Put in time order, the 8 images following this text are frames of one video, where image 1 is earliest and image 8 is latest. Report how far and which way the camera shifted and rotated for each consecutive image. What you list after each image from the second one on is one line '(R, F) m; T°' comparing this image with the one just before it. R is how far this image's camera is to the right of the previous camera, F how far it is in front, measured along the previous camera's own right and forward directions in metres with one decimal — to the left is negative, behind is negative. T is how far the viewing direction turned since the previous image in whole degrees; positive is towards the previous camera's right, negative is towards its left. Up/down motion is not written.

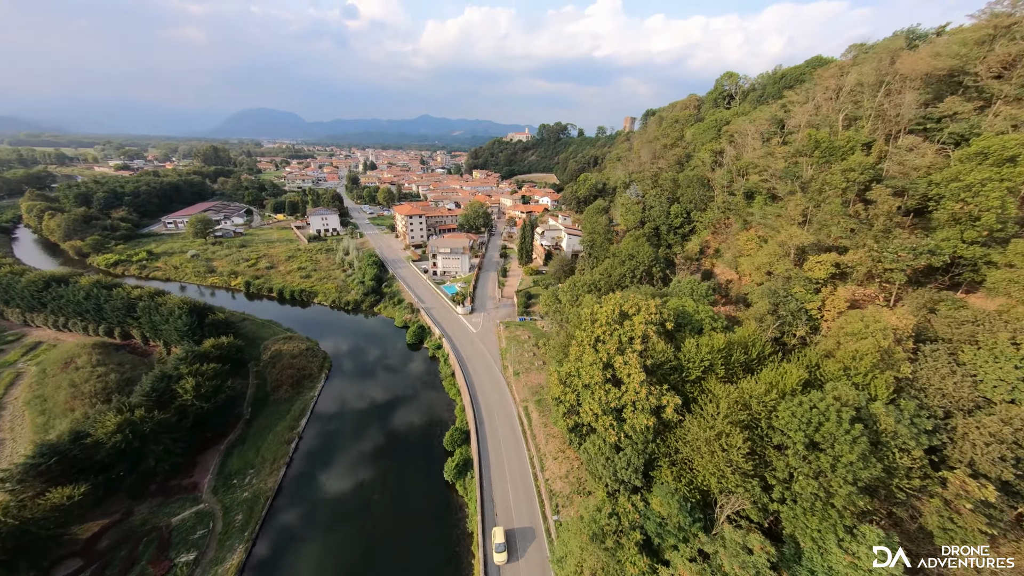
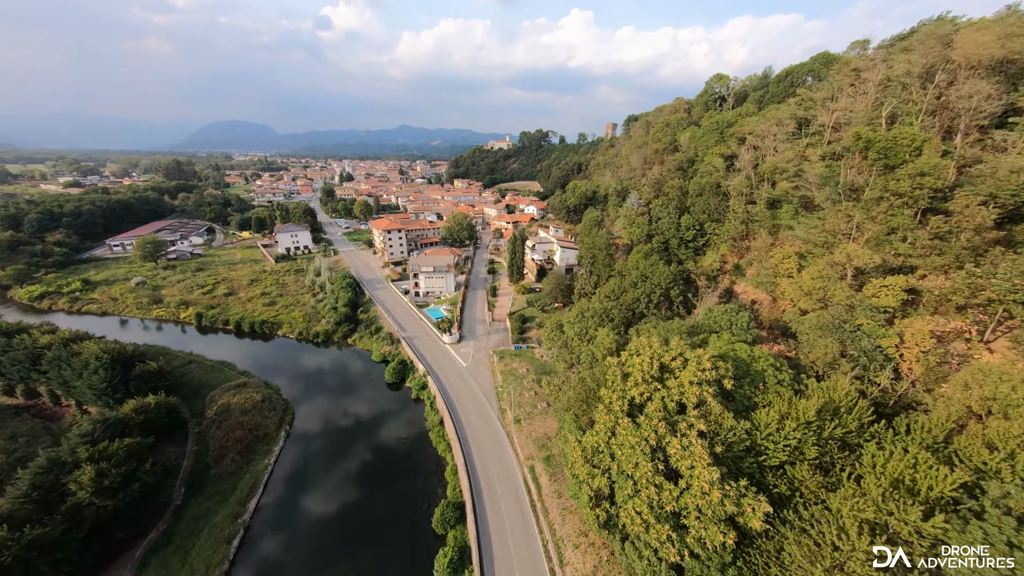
(-0.7, +4.2) m; +3°
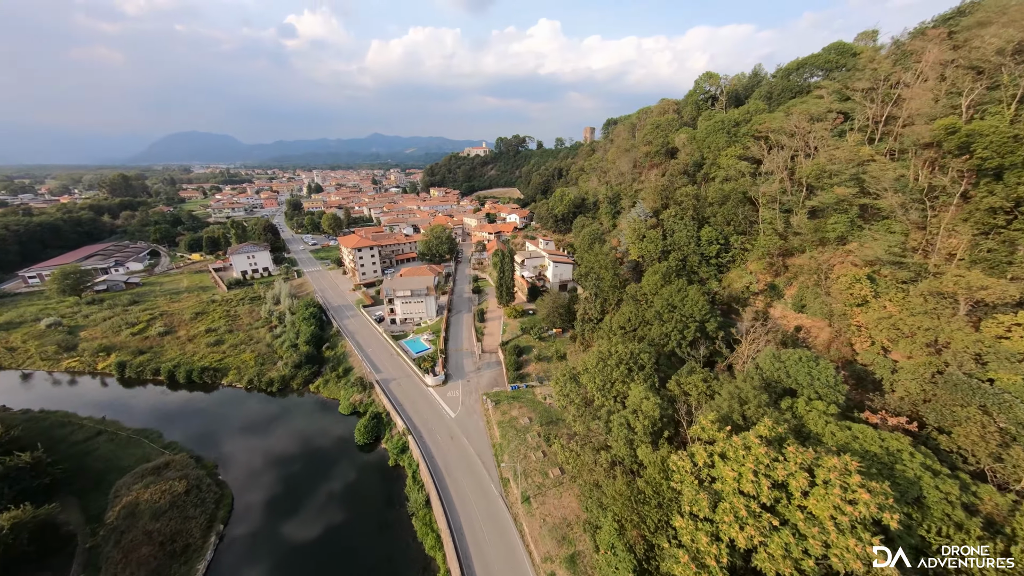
(-1.0, +5.0) m; +3°
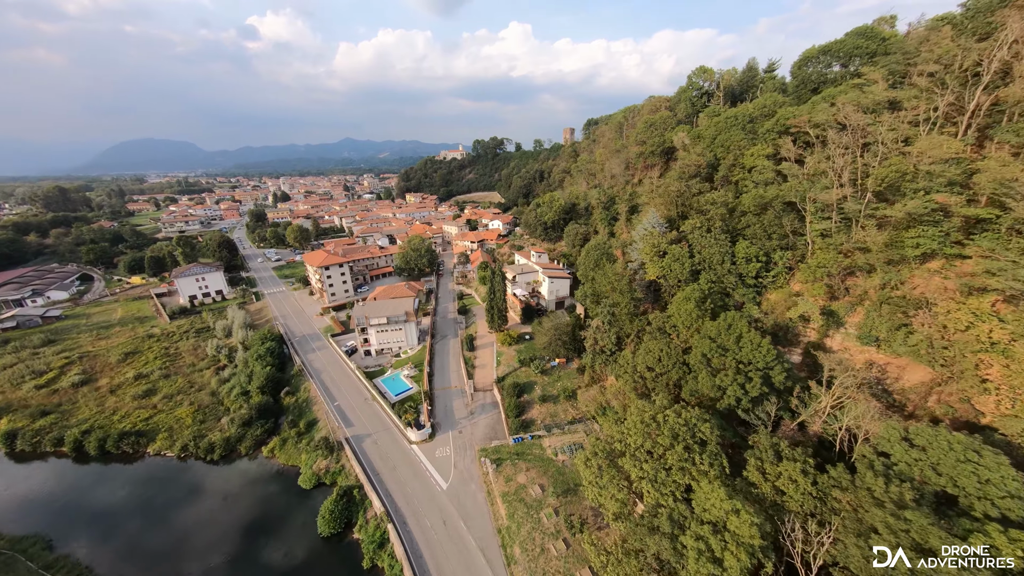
(-1.1, +4.9) m; +3°
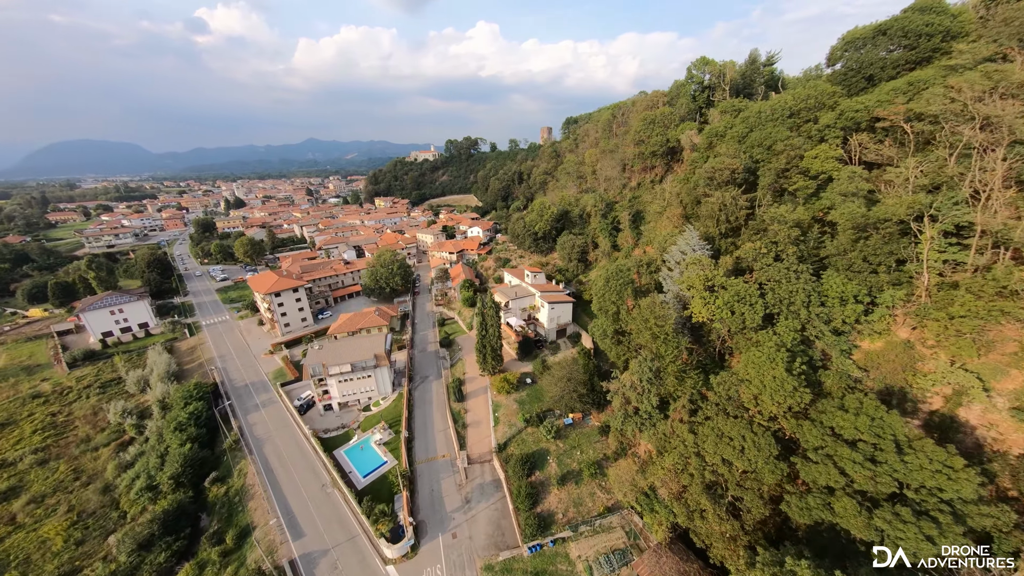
(-1.5, +6.3) m; +4°
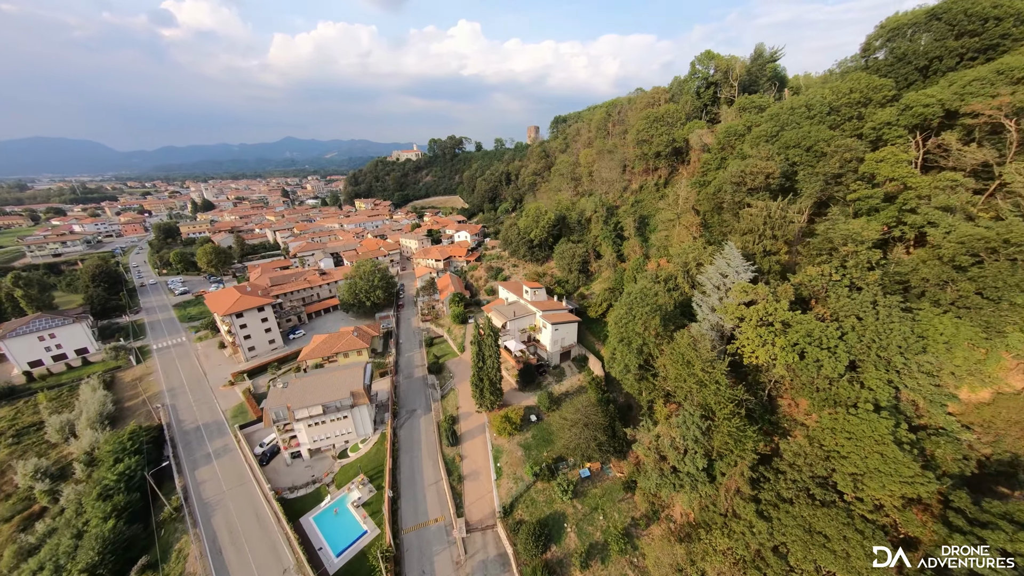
(-1.0, +3.9) m; +2°
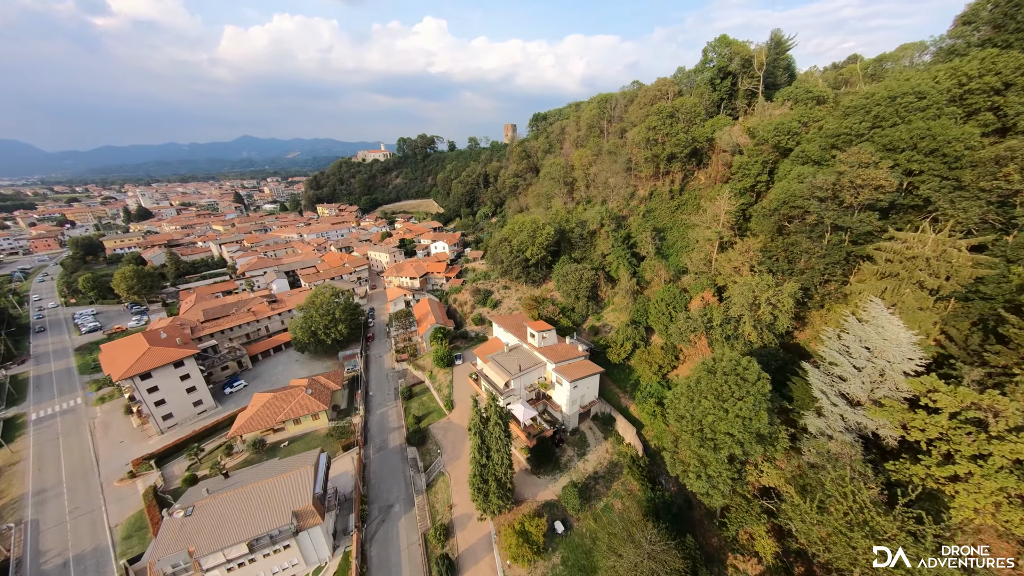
(-1.7, +6.9) m; +4°
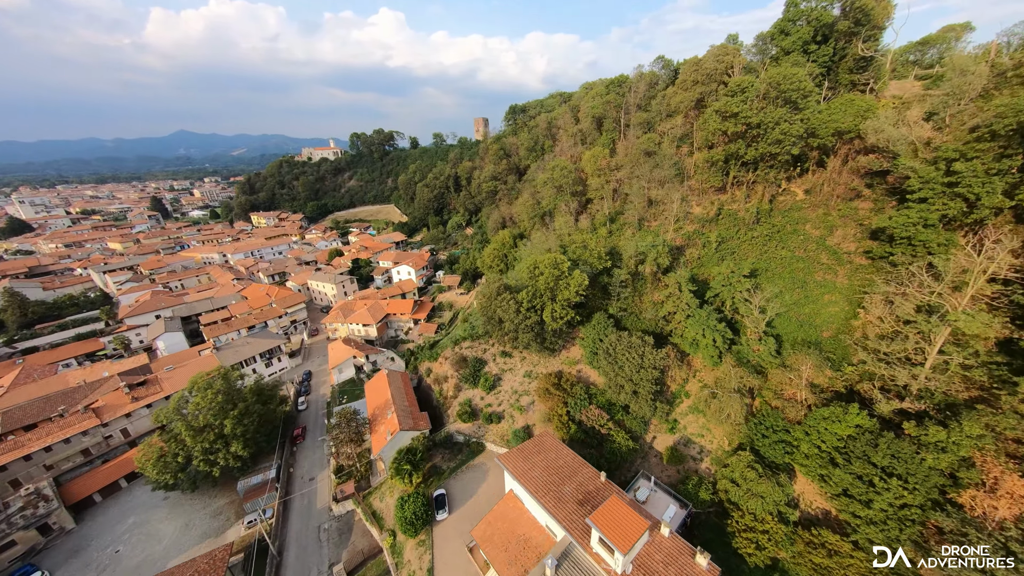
(-2.5, +13.1) m; +5°
